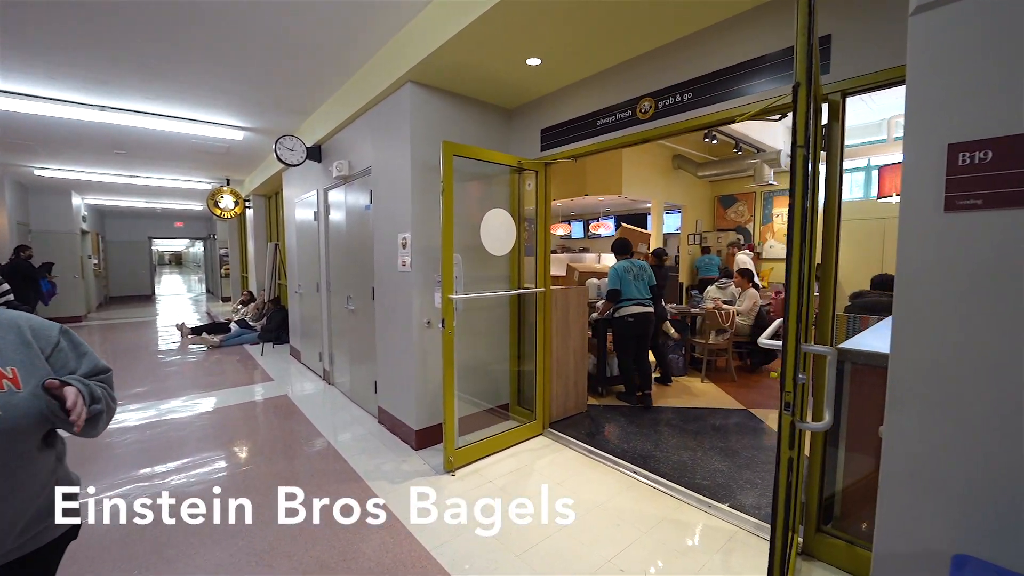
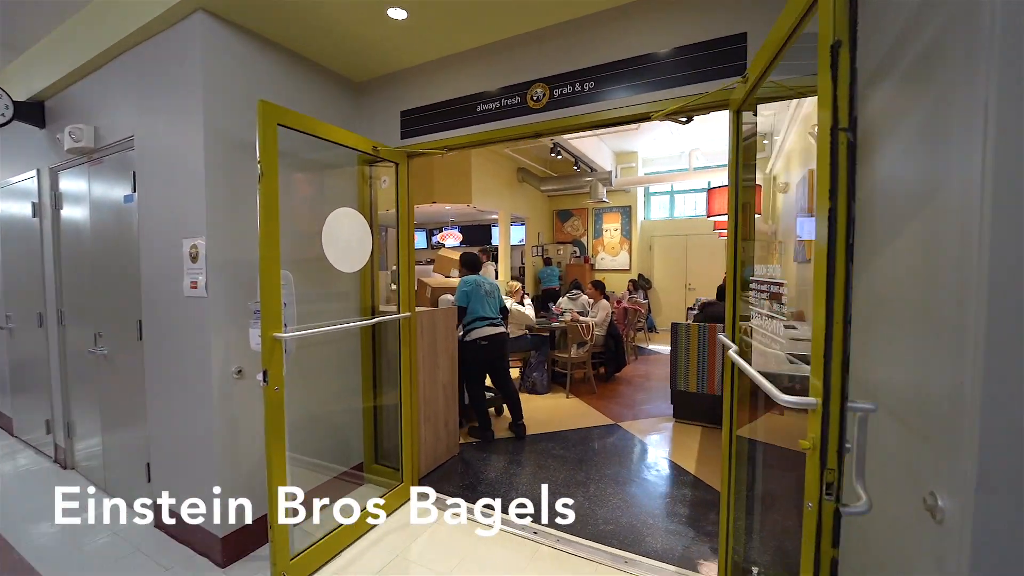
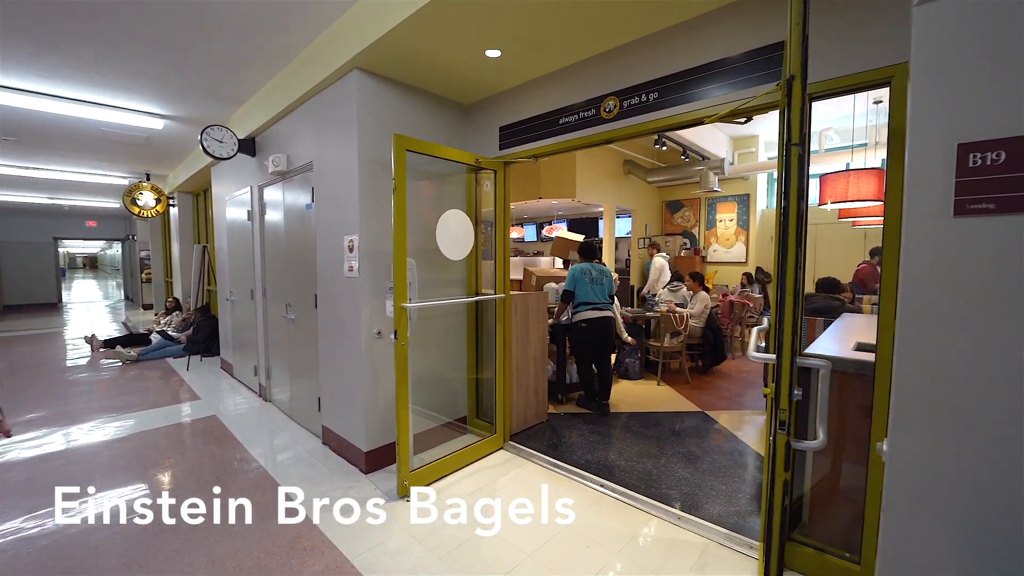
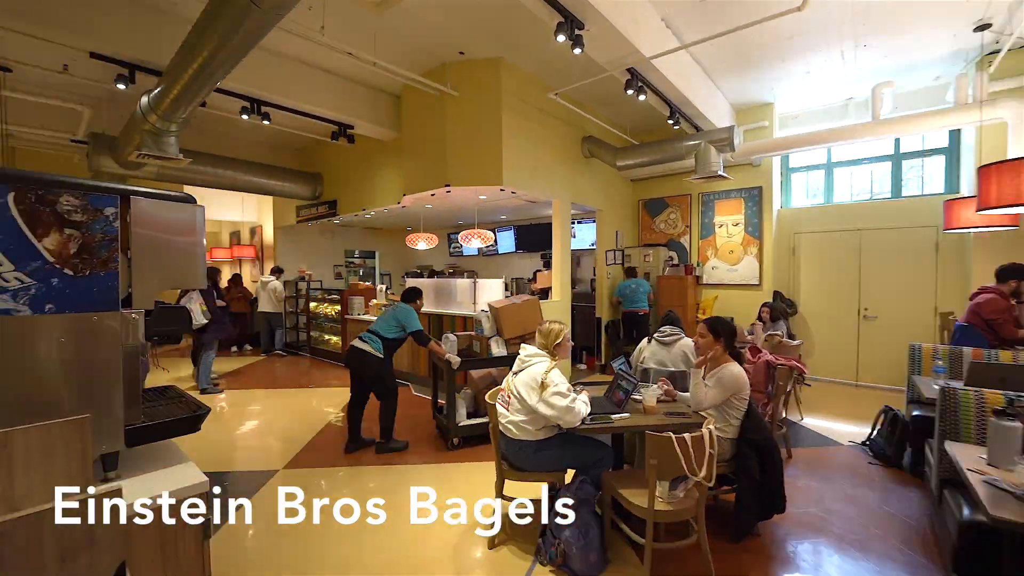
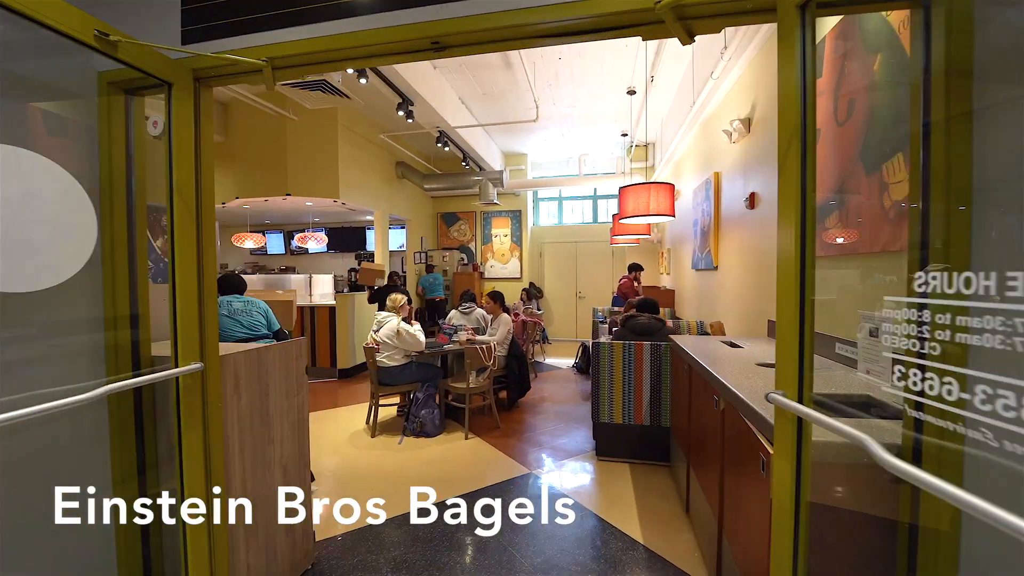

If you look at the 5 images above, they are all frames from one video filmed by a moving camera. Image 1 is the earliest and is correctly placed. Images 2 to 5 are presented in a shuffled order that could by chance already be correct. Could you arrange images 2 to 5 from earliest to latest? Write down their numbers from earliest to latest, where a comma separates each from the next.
3, 2, 5, 4
